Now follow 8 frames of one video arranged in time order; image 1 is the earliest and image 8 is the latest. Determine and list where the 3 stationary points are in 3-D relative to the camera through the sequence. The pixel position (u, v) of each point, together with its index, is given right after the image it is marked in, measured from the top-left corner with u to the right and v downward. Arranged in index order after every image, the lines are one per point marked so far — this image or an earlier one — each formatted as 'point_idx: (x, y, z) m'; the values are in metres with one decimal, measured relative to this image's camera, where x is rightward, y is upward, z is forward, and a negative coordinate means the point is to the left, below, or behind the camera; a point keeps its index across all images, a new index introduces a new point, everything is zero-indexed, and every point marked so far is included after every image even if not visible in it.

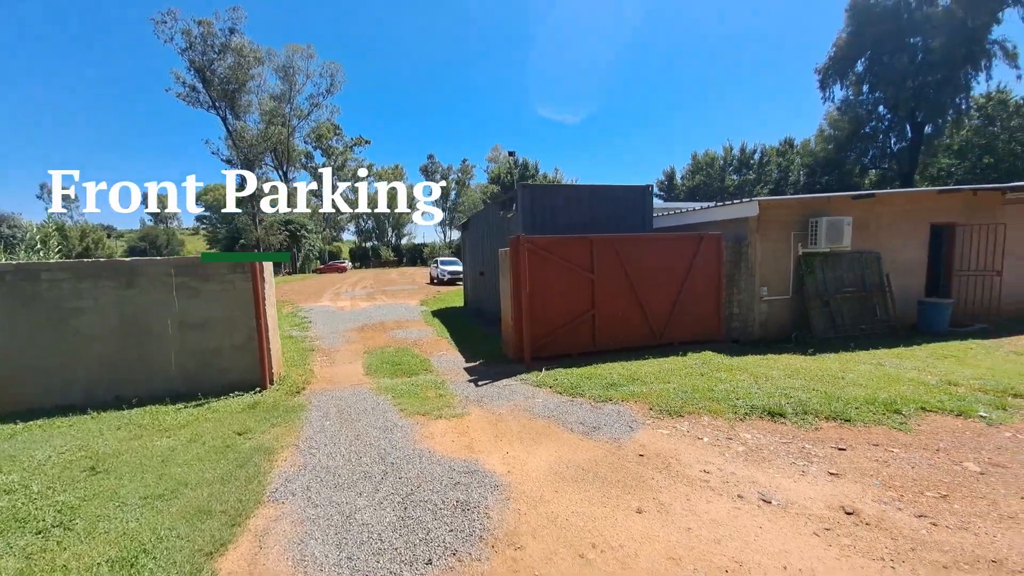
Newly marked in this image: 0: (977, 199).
0: (+13.4, +2.6, +12.3) m
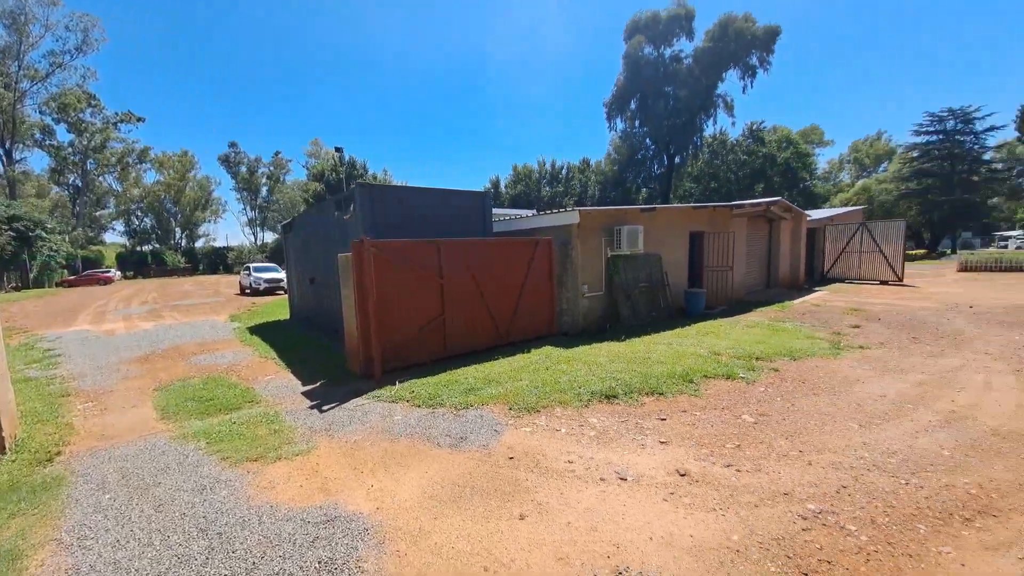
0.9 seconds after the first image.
0: (+7.9, +2.9, +16.3) m
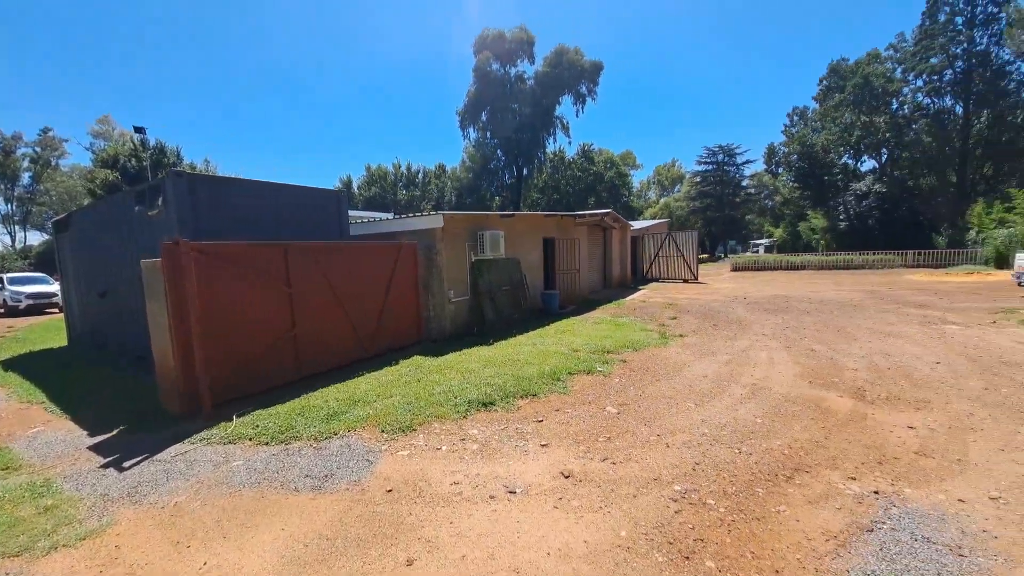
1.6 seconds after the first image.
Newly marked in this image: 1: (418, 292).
0: (+2.3, +2.8, +17.8) m
1: (-2.3, -0.1, +10.0) m
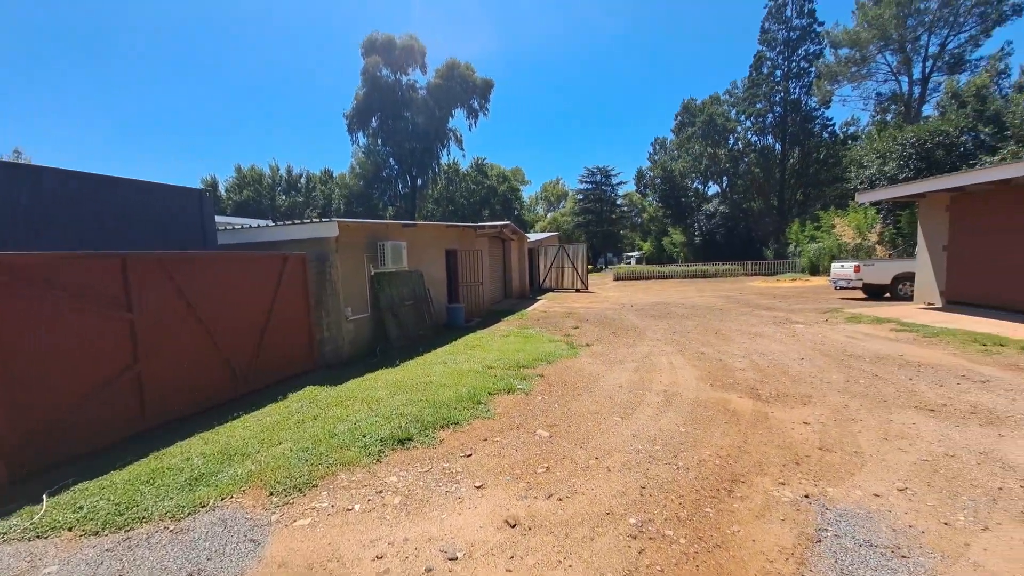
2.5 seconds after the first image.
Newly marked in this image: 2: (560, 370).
0: (-1.8, +2.3, +17.4) m
1: (-4.2, -0.5, +8.7) m
2: (+1.0, -1.6, +8.4) m
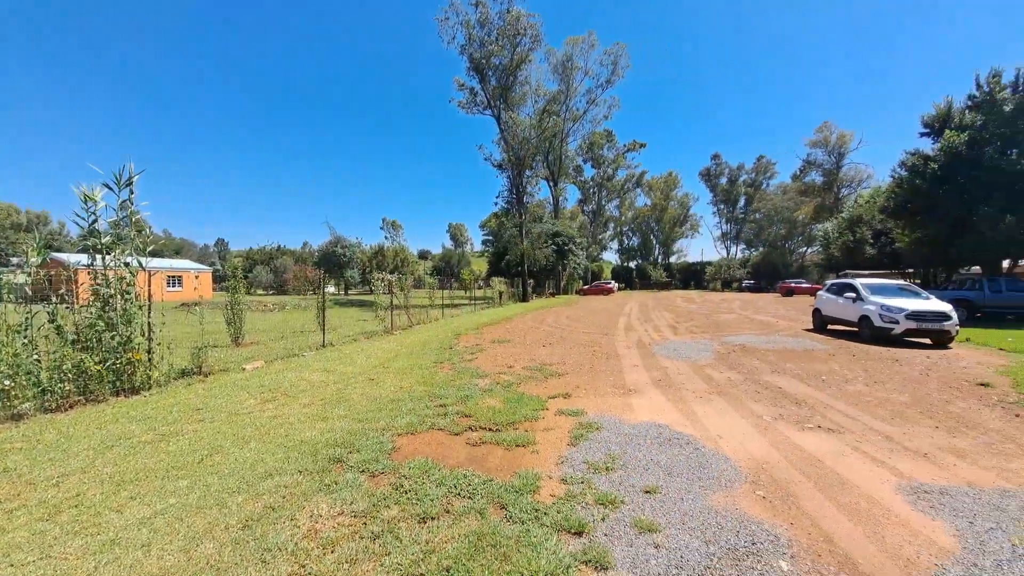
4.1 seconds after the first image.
0: (-7.8, +2.0, +15.4) m
1: (-6.9, -0.7, +6.3) m
2: (-1.9, -1.8, +7.8) m
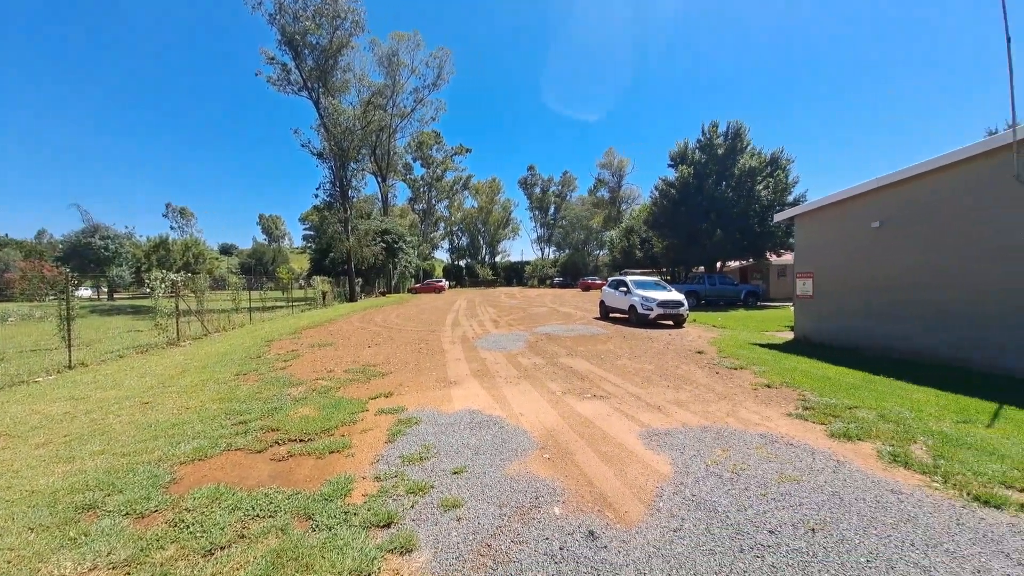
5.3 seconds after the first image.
0: (-13.3, +1.9, +11.3) m
1: (-9.0, -0.8, +3.3) m
2: (-4.9, -1.8, +6.6) m
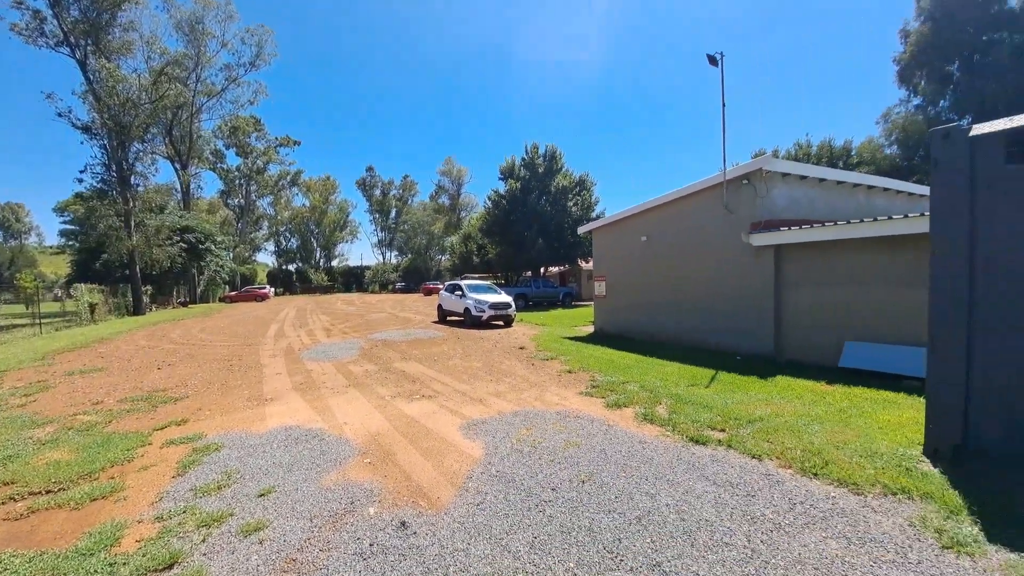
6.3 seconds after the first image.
0: (-16.7, +1.6, +6.1) m
1: (-9.9, -0.9, +0.1) m
2: (-7.2, -1.9, +4.6) m
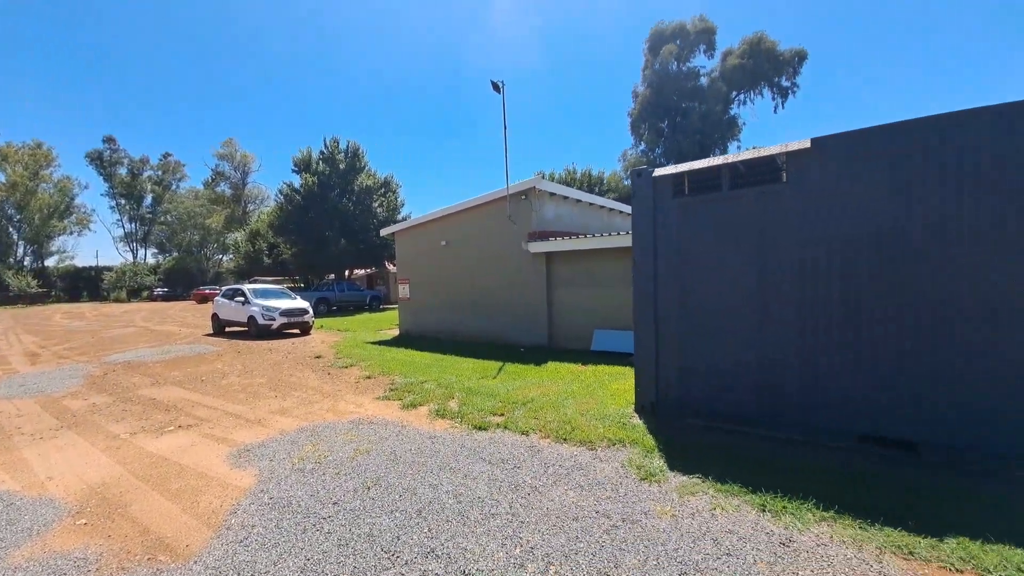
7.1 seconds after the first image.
0: (-18.1, +1.2, -1.3) m
1: (-9.3, -1.1, -4.0) m
2: (-8.7, -2.1, +1.2) m
